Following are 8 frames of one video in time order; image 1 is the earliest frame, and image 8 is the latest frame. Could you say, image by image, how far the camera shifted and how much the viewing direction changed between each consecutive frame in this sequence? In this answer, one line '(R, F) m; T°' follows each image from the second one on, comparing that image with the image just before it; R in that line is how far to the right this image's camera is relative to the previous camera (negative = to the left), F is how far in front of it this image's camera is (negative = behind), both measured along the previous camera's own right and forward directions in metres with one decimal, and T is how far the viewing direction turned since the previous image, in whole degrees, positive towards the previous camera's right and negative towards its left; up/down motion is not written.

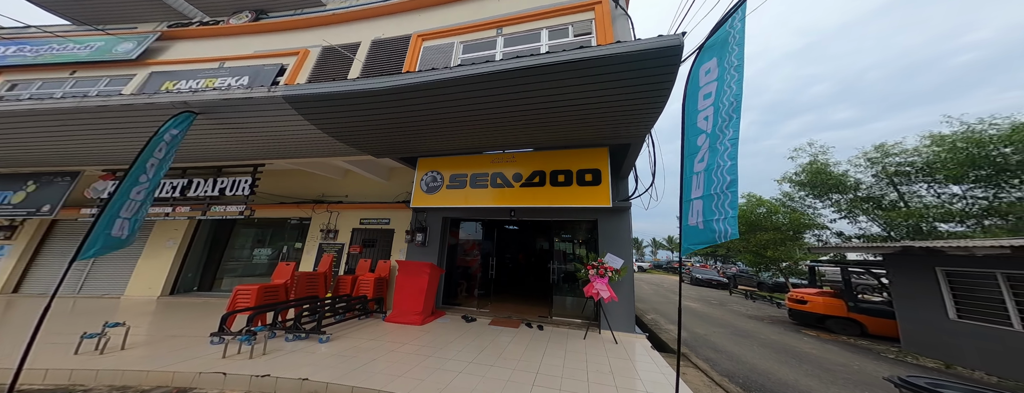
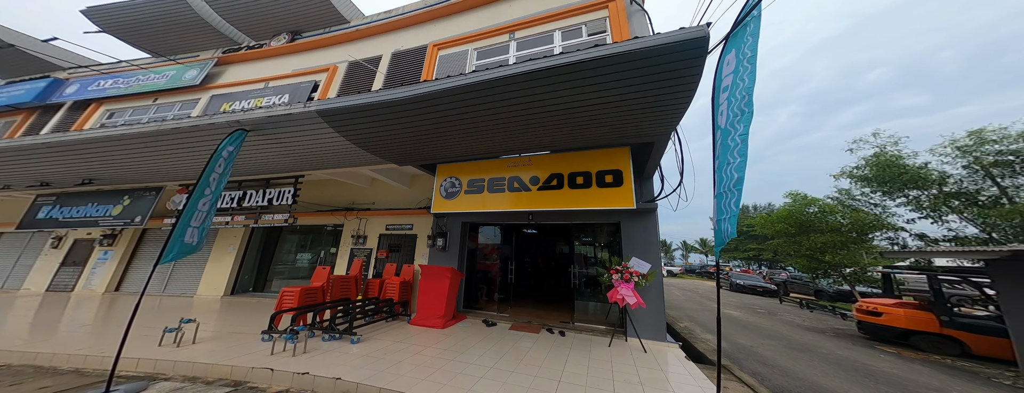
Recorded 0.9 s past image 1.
(+0.1, 0.0) m; -6°
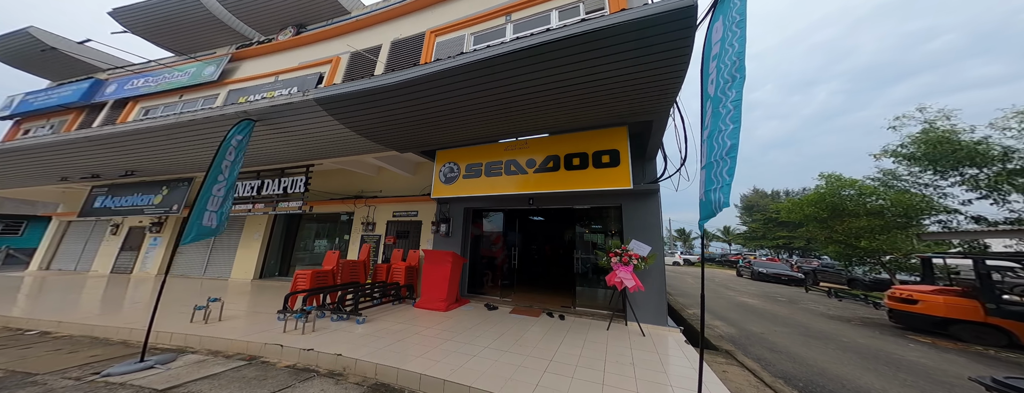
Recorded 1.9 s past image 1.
(+0.3, 0.0) m; -4°
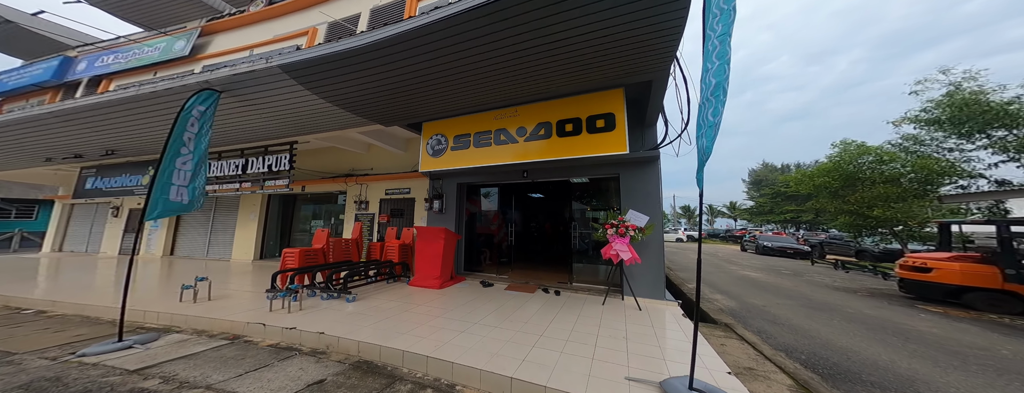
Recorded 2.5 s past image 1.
(+0.2, +0.2) m; -1°
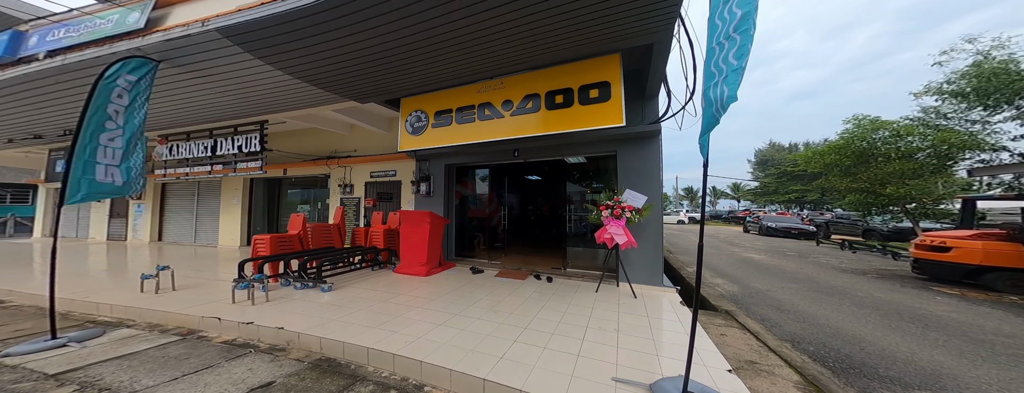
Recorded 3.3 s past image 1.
(+0.2, +0.3) m; 0°
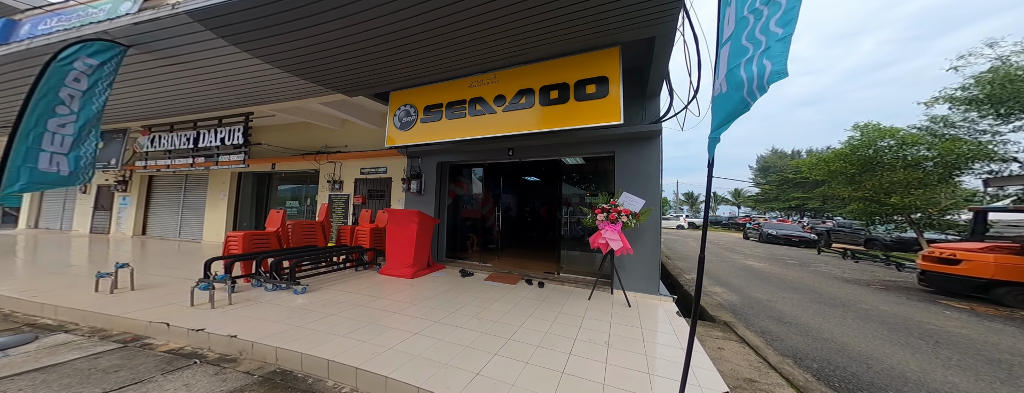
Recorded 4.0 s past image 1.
(+0.1, +0.2) m; 0°
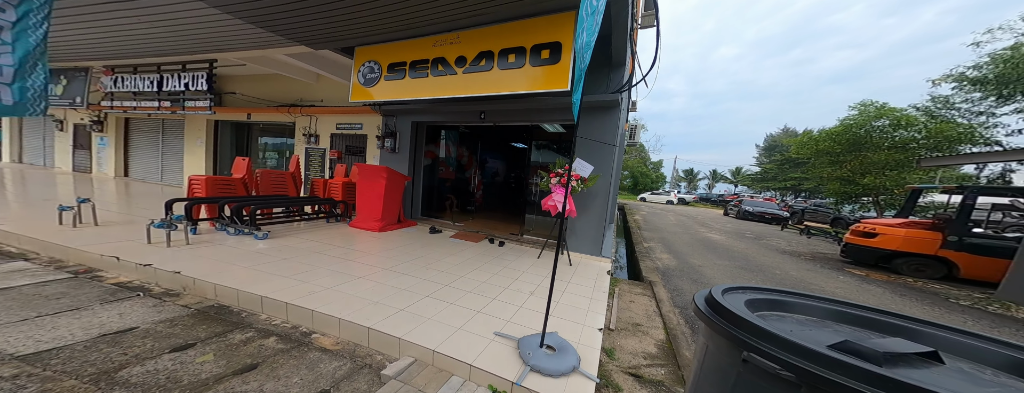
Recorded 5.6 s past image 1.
(+0.6, -0.1) m; 0°
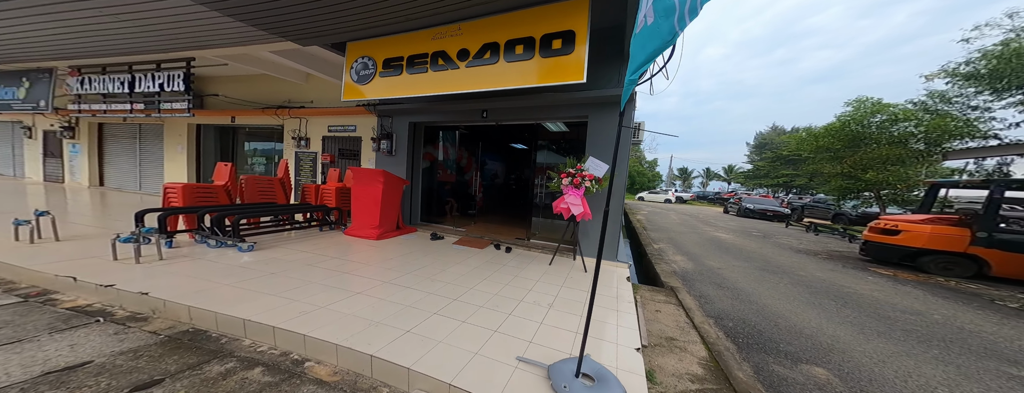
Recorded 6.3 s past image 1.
(-0.2, +0.2) m; +1°
